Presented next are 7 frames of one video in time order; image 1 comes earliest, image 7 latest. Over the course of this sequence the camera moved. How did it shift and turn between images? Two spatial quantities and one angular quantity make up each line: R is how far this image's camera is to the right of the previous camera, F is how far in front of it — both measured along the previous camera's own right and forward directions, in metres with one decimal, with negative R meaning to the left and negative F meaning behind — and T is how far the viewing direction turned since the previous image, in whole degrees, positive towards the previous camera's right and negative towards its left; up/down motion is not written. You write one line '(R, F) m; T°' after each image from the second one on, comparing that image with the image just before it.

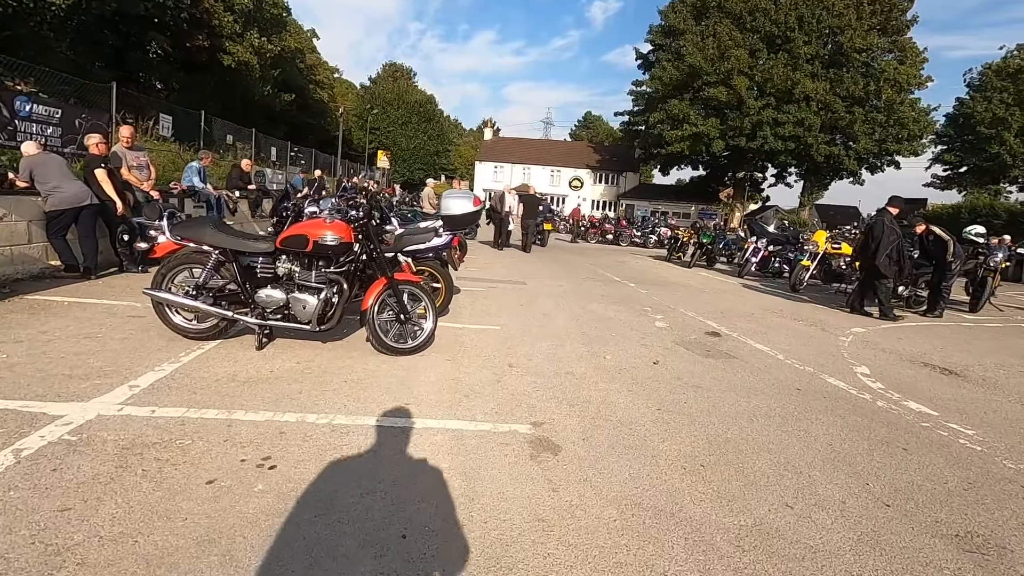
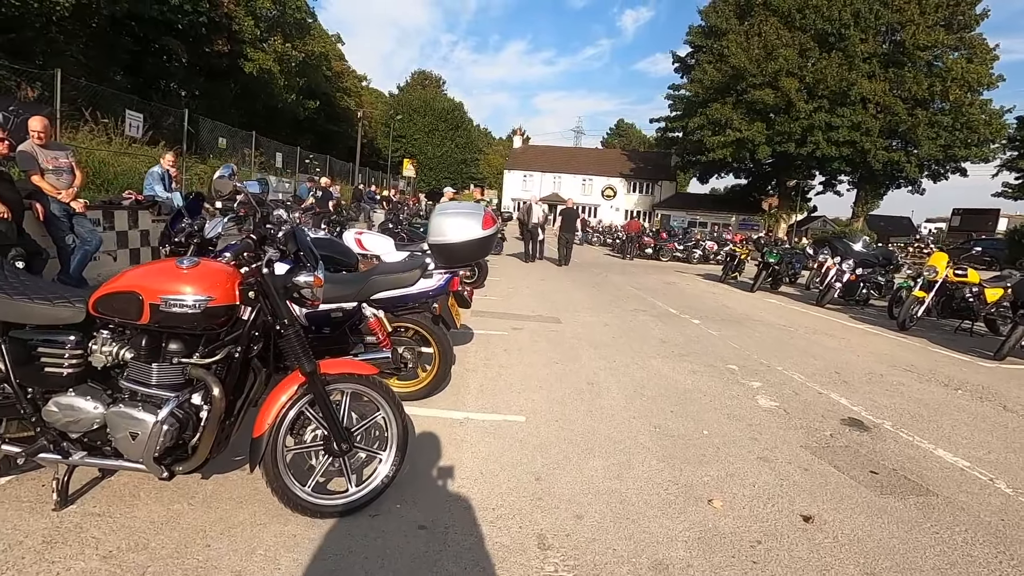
(0.0, +2.5) m; -3°
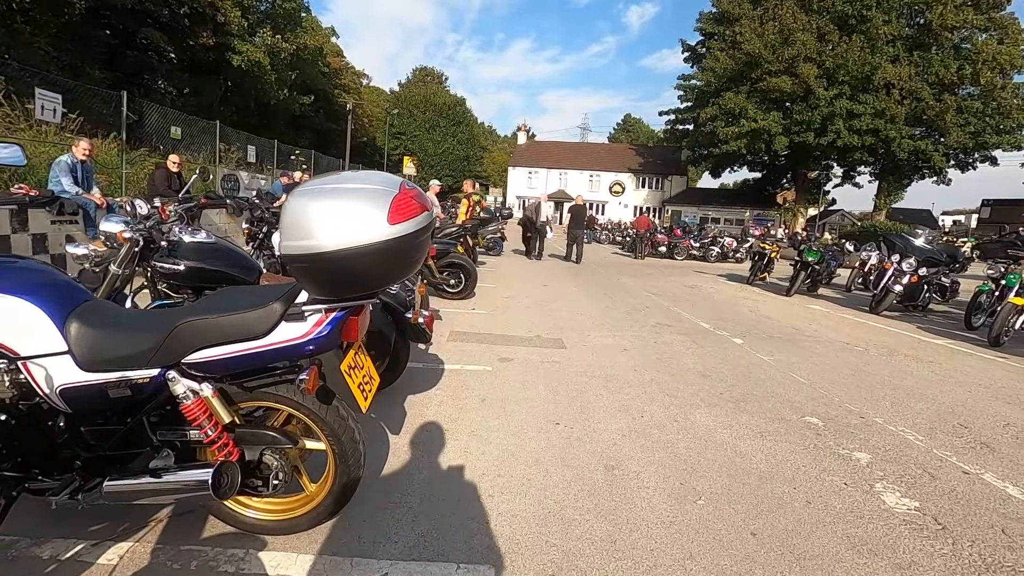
(+0.2, +2.0) m; -1°
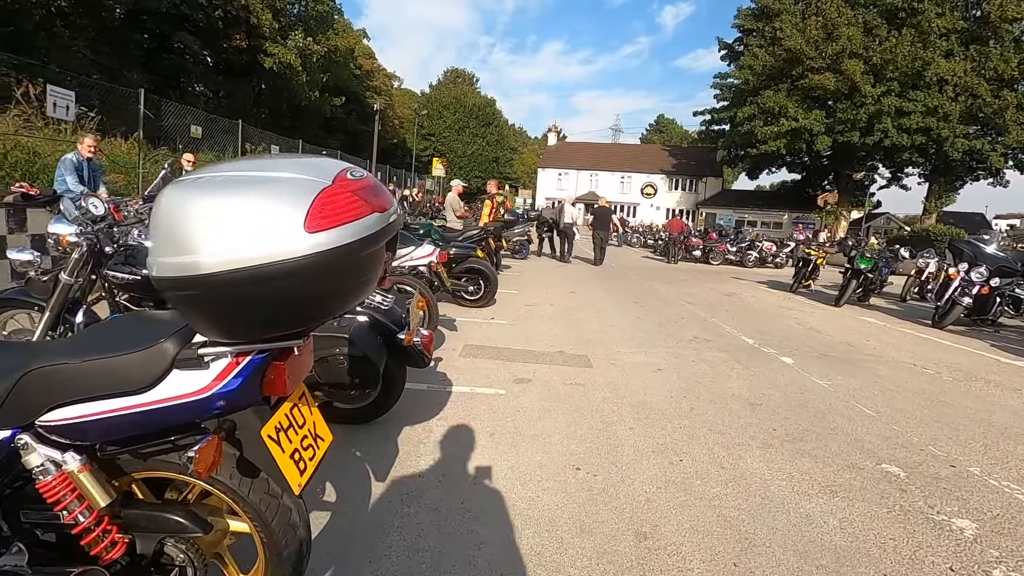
(+0.1, +0.7) m; -3°
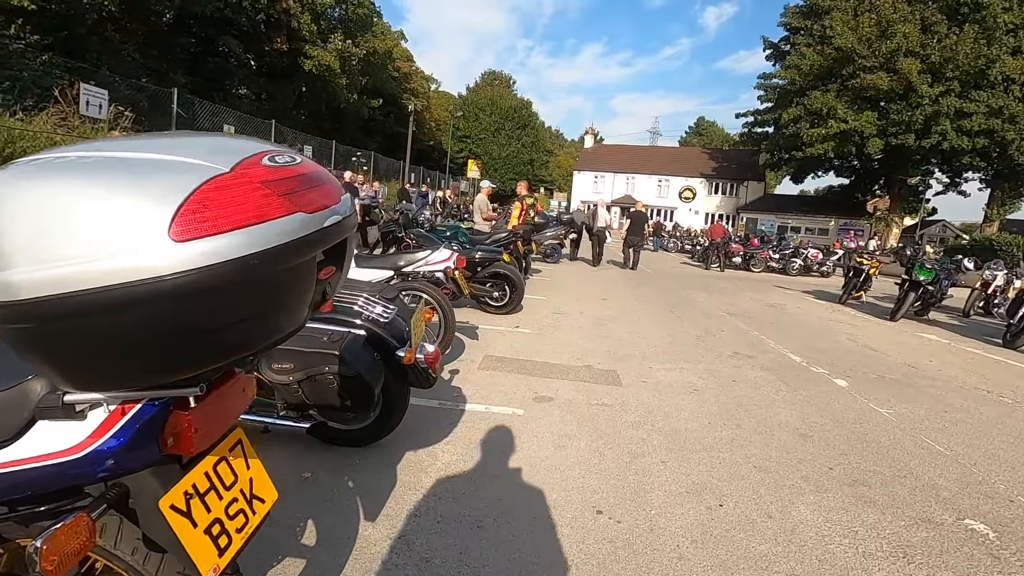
(+0.1, +0.4) m; -4°
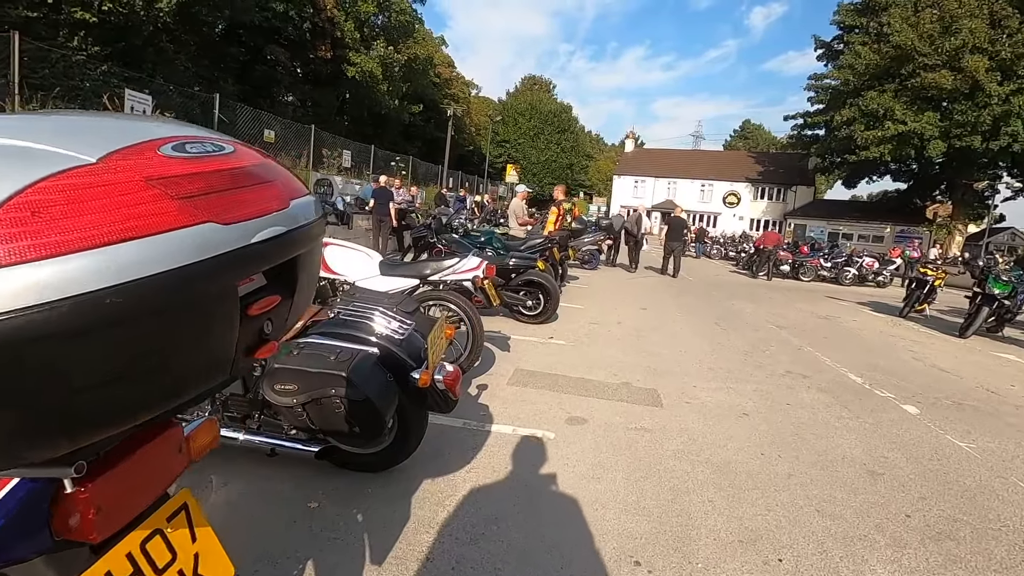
(0.0, +0.3) m; -4°
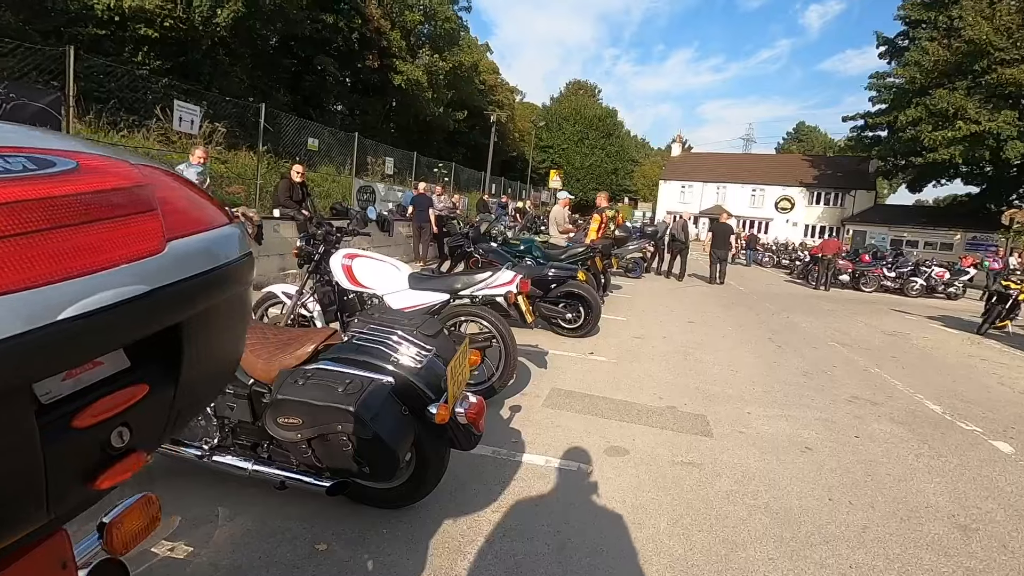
(+0.1, +0.3) m; -5°
